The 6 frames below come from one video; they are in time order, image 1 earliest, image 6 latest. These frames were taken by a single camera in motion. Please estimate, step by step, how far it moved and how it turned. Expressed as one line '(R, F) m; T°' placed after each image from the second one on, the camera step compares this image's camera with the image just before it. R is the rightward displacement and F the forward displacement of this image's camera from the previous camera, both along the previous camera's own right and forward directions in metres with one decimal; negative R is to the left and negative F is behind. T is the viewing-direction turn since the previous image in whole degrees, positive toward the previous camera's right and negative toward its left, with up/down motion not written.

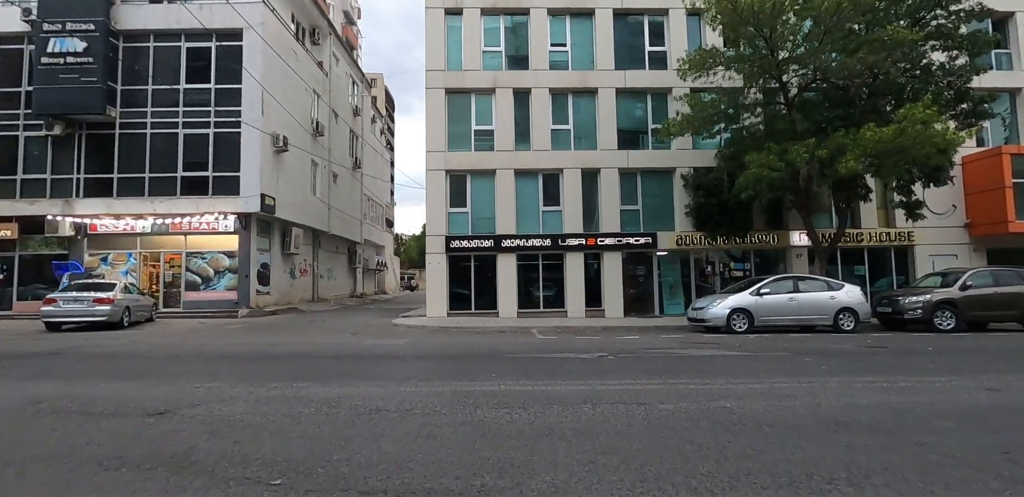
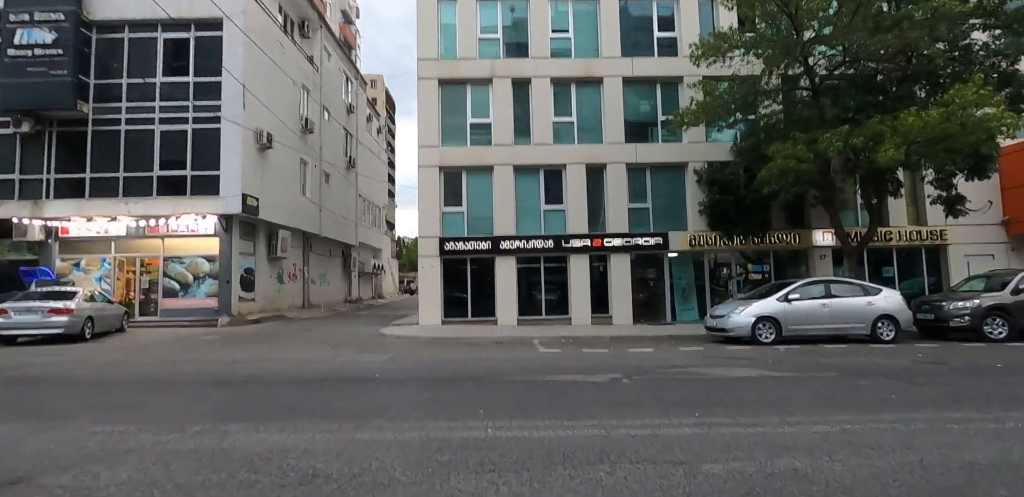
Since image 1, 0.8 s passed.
(+0.1, +1.5) m; 0°
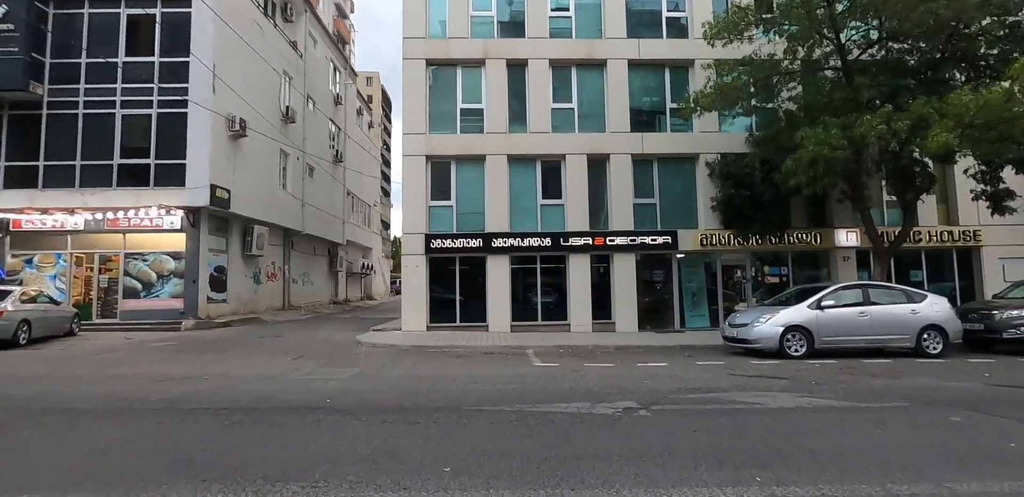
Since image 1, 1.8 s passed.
(+0.1, +1.7) m; 0°
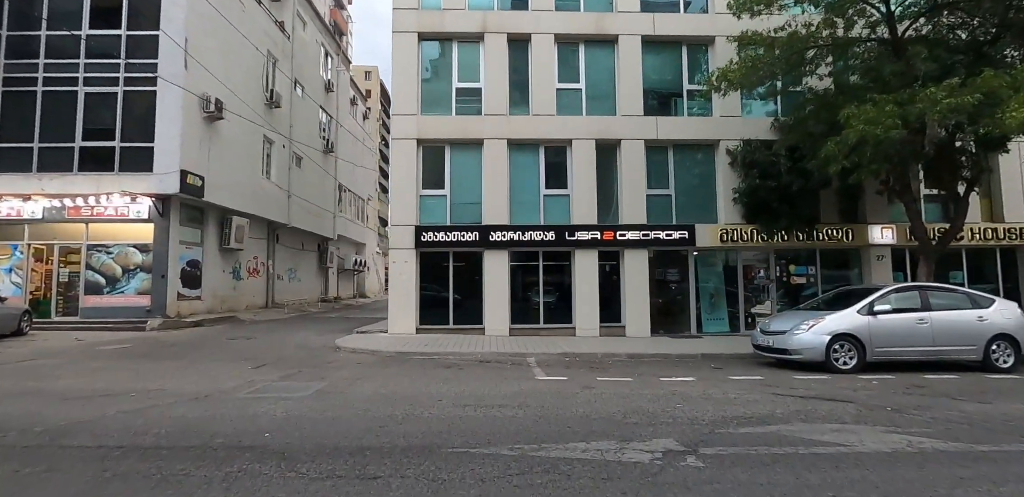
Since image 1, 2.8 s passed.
(0.0, +1.6) m; 0°
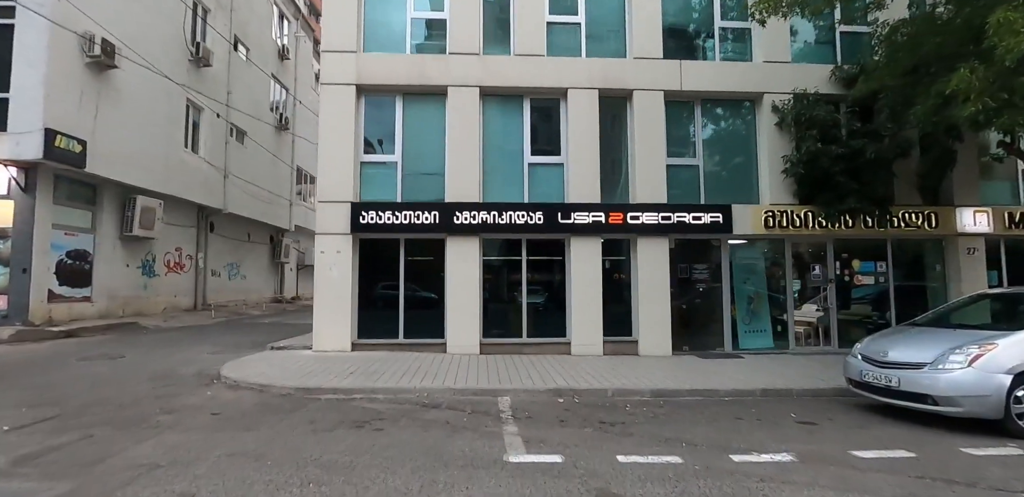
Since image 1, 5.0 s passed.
(+0.3, +3.8) m; +1°
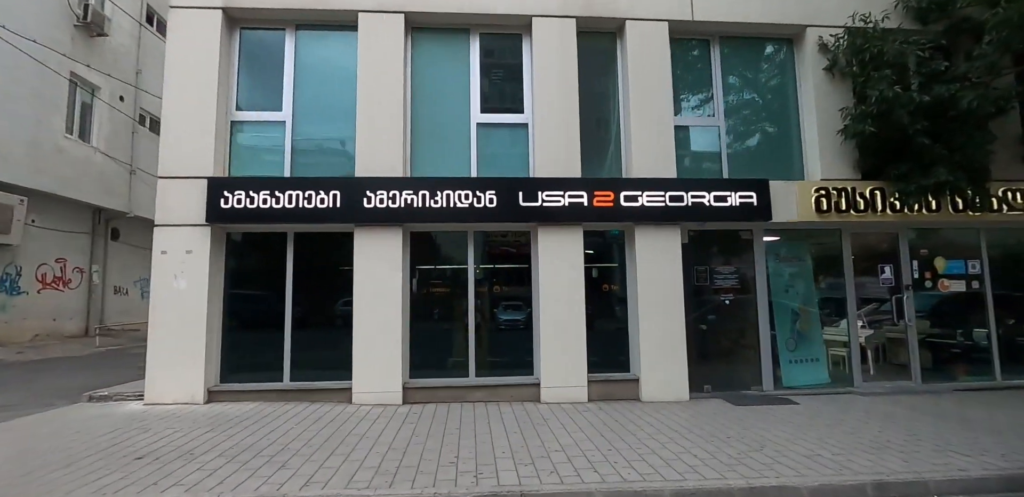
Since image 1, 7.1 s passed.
(+0.7, +3.4) m; +1°
